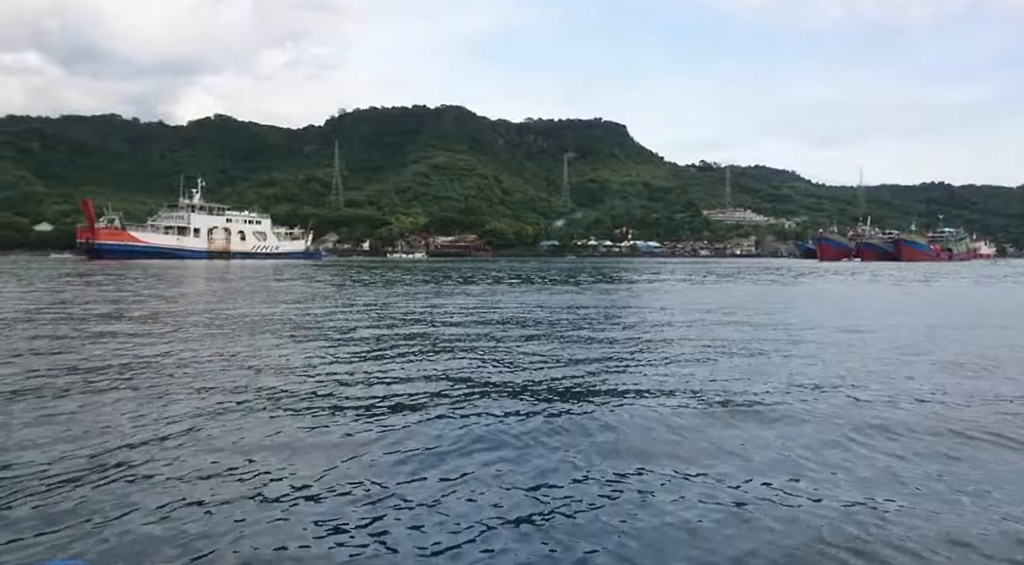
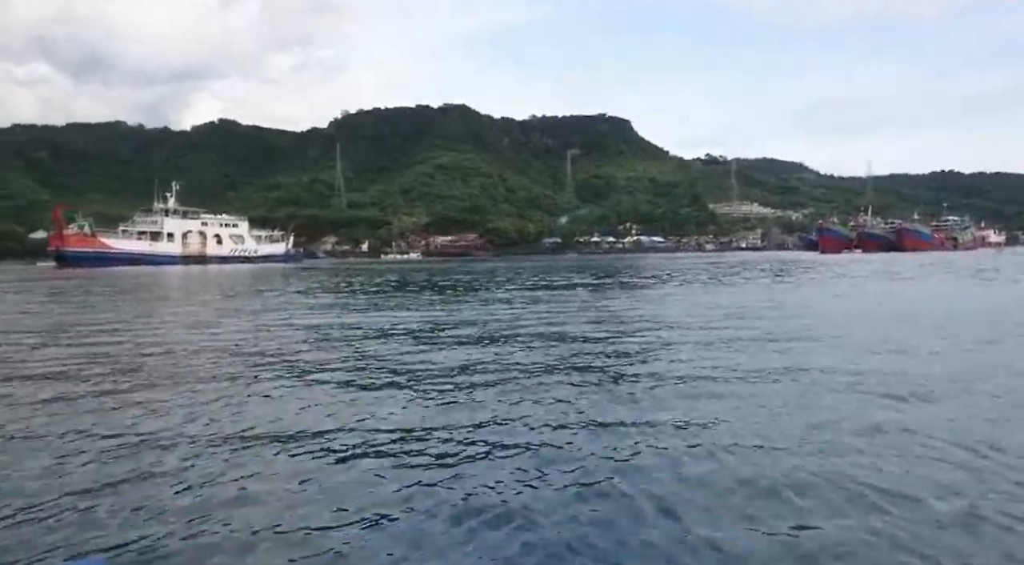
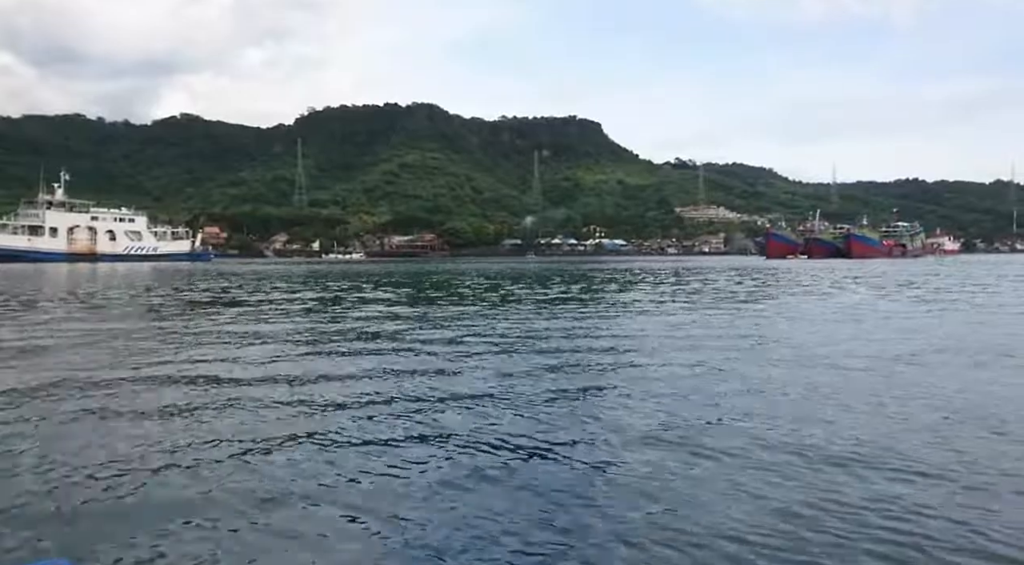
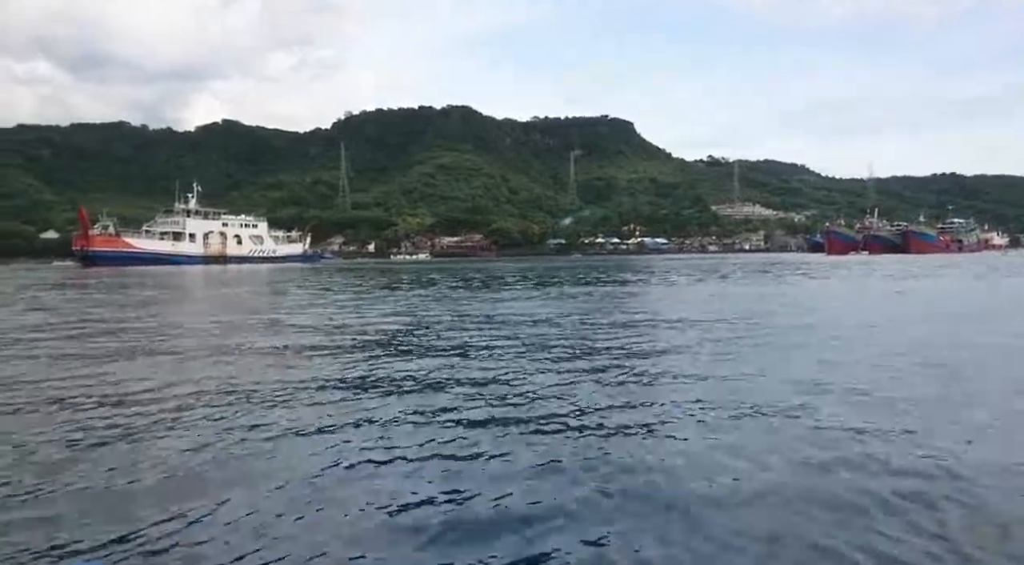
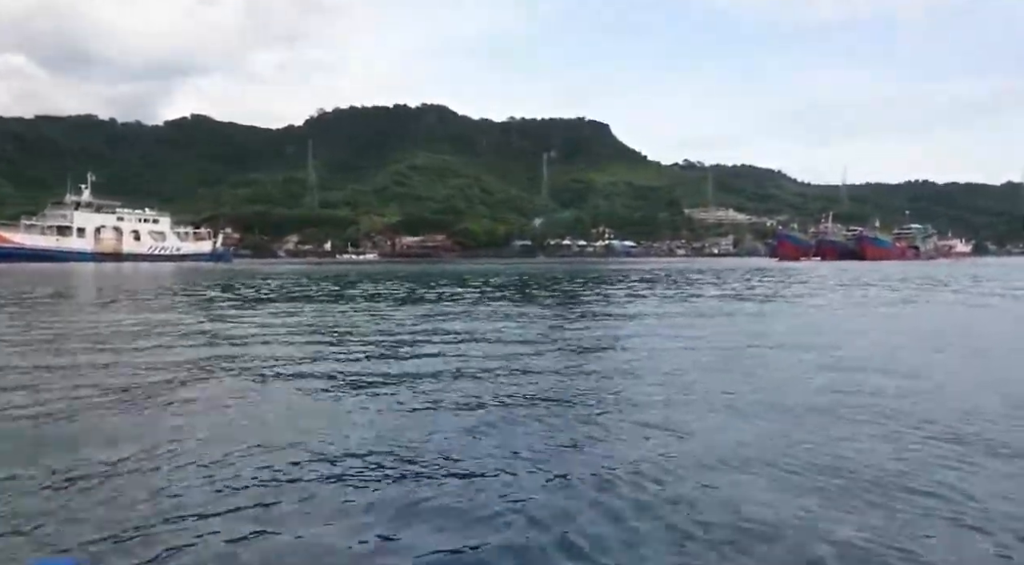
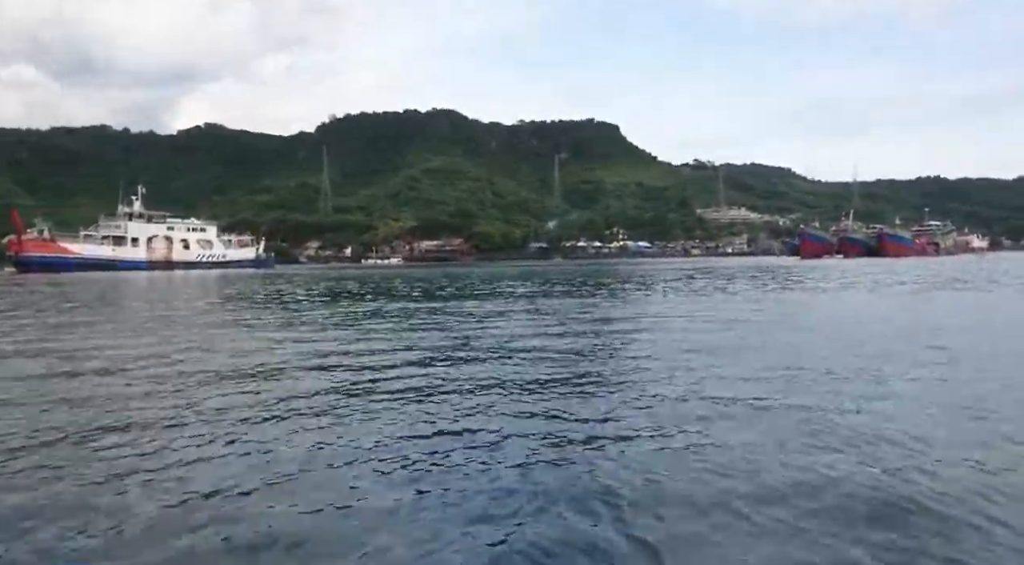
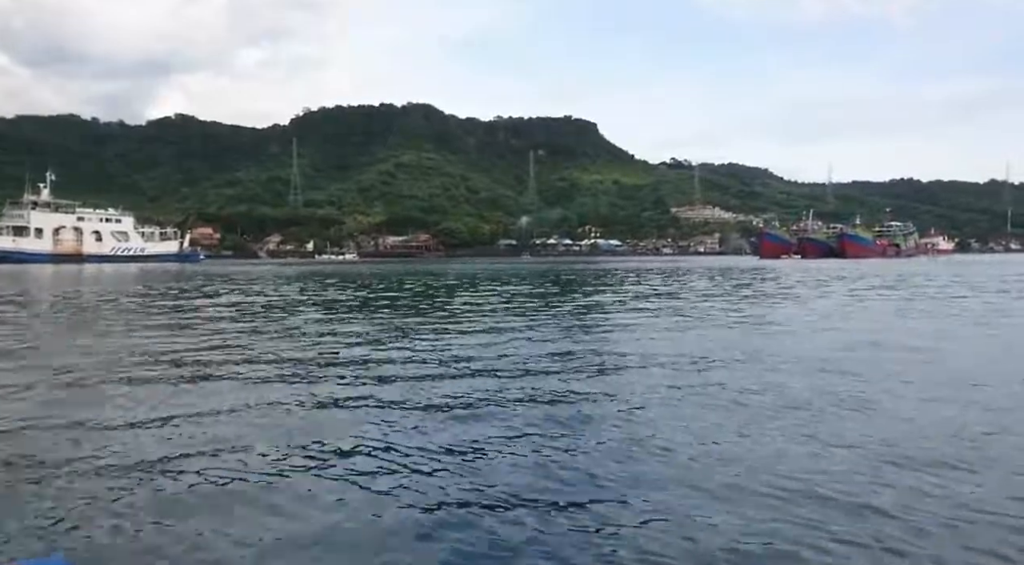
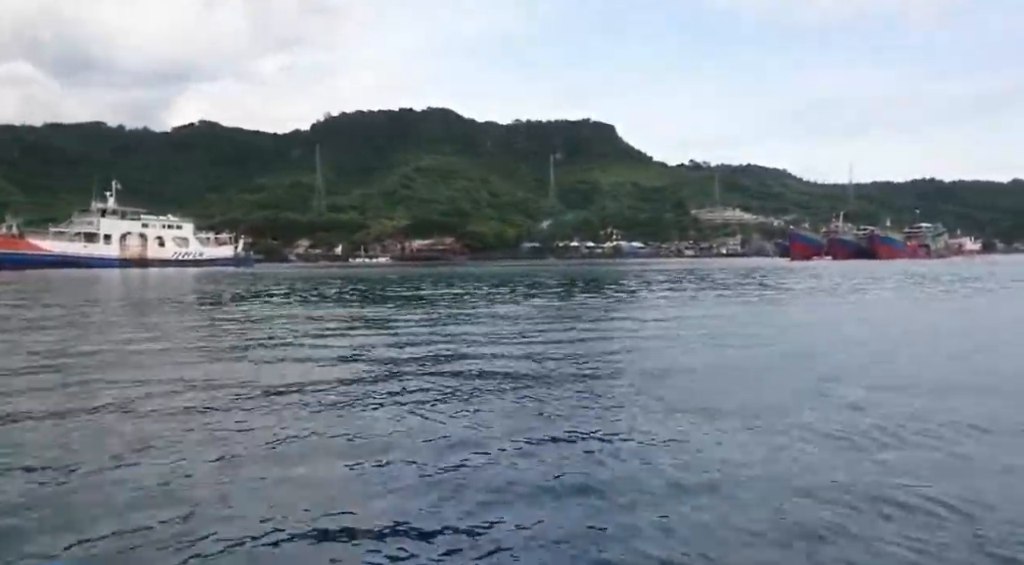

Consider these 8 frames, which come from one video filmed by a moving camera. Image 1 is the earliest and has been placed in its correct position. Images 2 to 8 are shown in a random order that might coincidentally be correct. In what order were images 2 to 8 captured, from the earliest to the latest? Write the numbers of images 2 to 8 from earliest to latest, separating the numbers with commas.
4, 2, 6, 8, 5, 3, 7
